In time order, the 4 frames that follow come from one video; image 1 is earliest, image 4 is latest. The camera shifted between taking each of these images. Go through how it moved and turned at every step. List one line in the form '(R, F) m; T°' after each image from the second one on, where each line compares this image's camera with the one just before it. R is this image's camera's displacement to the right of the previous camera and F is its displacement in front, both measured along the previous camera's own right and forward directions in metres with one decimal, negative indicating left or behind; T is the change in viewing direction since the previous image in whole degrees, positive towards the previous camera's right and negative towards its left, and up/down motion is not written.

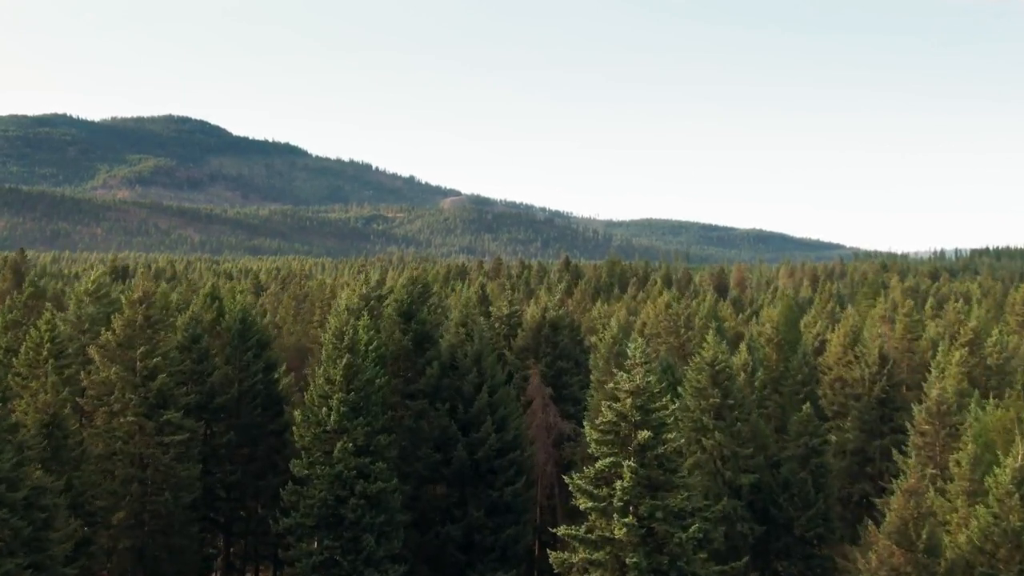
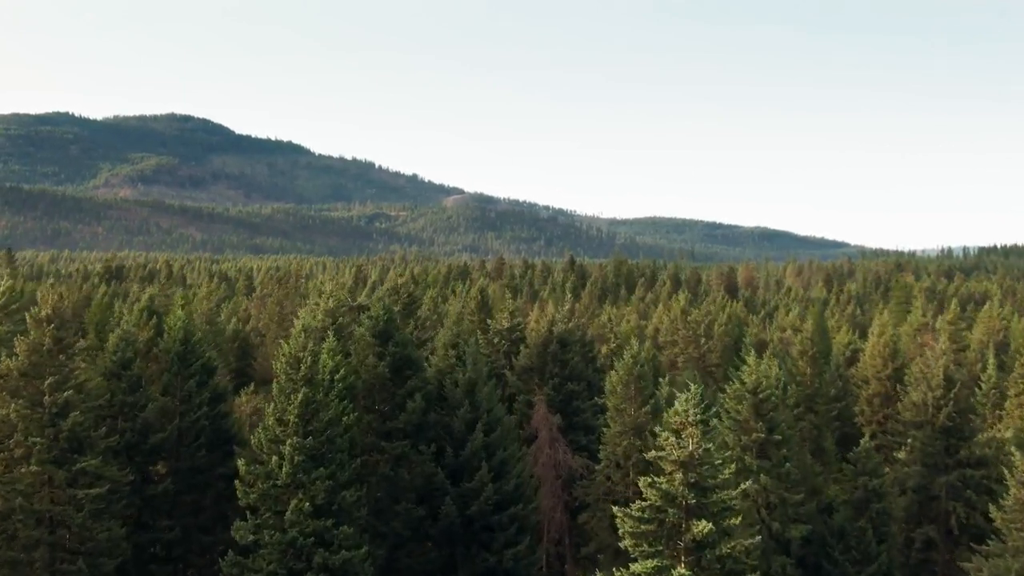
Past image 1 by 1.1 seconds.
(+0.1, +7.3) m; 0°
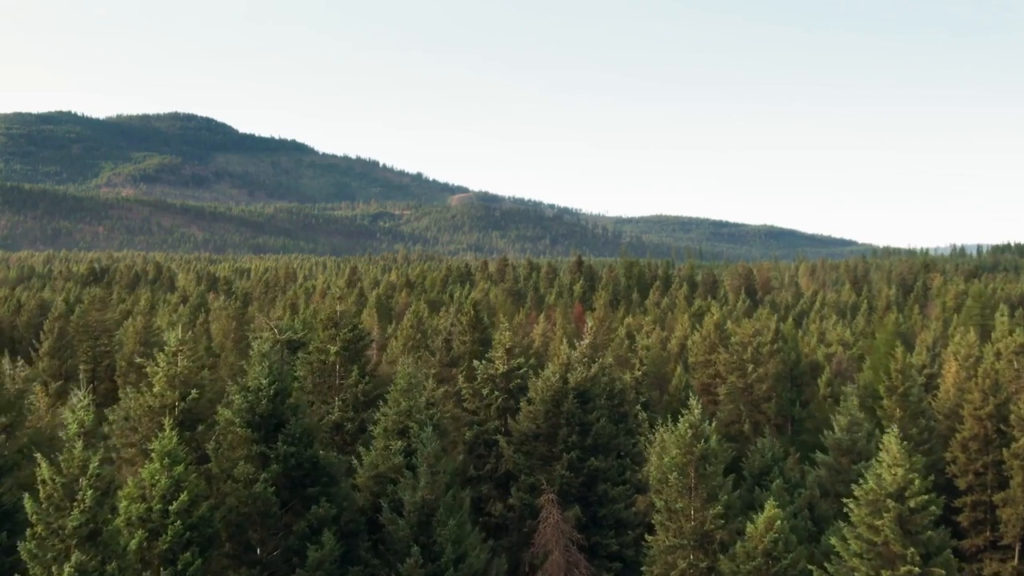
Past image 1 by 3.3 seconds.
(+0.4, +13.7) m; 0°
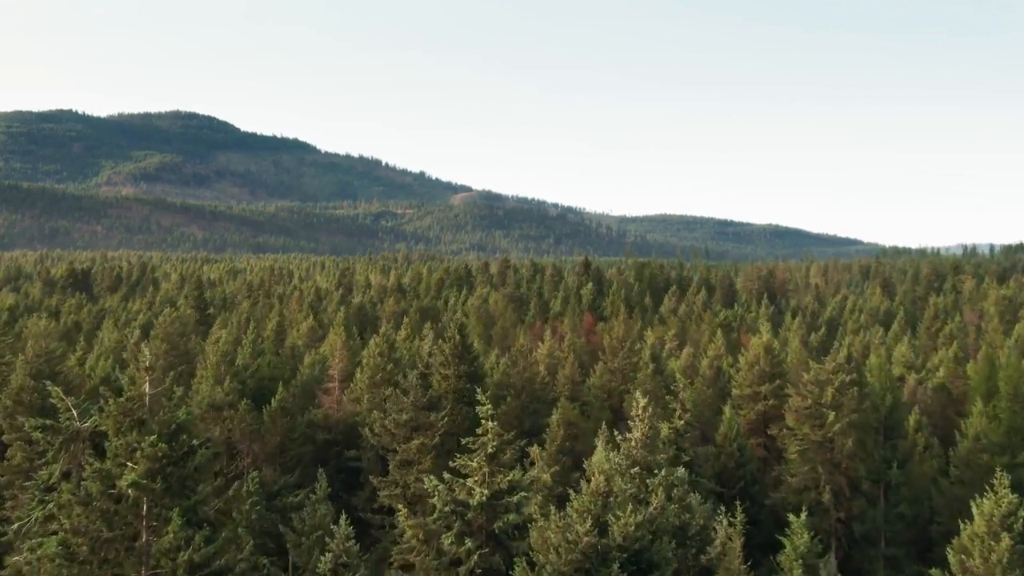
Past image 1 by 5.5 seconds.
(+0.3, +14.2) m; 0°
